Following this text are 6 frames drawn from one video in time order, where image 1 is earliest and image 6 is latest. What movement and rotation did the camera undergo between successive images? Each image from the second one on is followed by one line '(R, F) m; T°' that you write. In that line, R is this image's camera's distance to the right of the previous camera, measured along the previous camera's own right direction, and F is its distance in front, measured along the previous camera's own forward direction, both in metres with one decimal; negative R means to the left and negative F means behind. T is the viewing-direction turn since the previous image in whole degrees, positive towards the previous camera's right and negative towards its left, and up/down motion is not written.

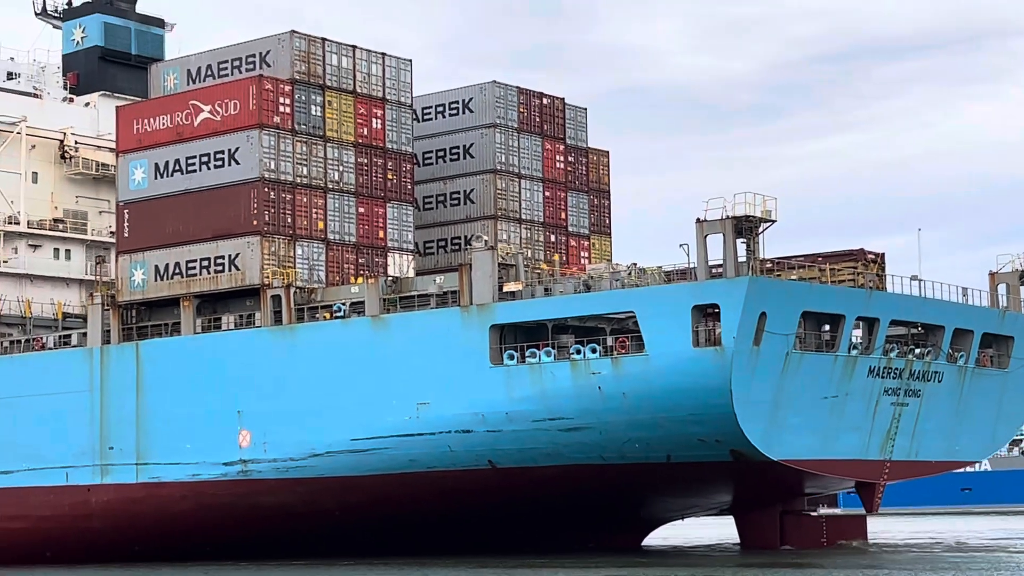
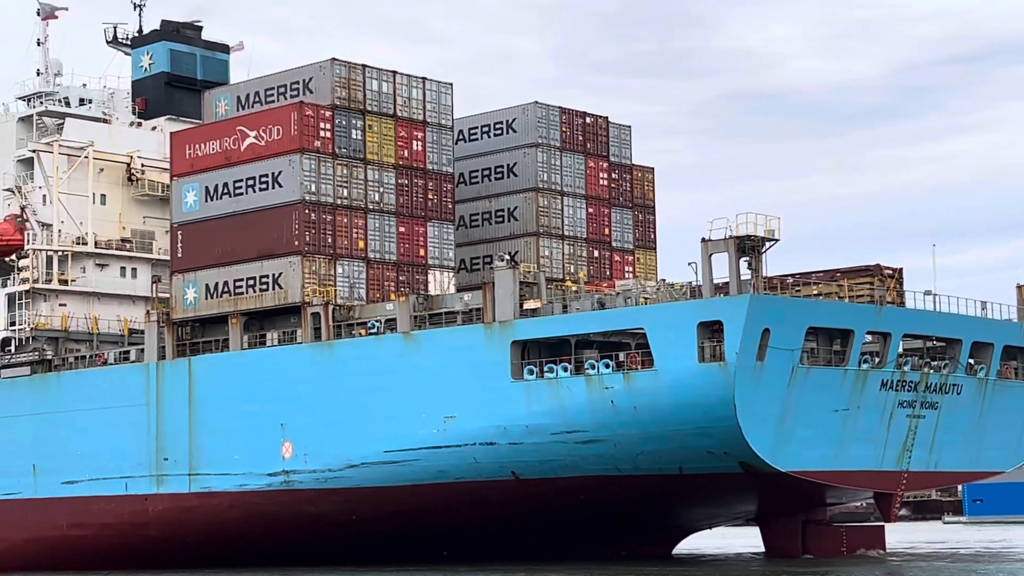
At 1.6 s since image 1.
(+1.3, -0.8) m; -4°
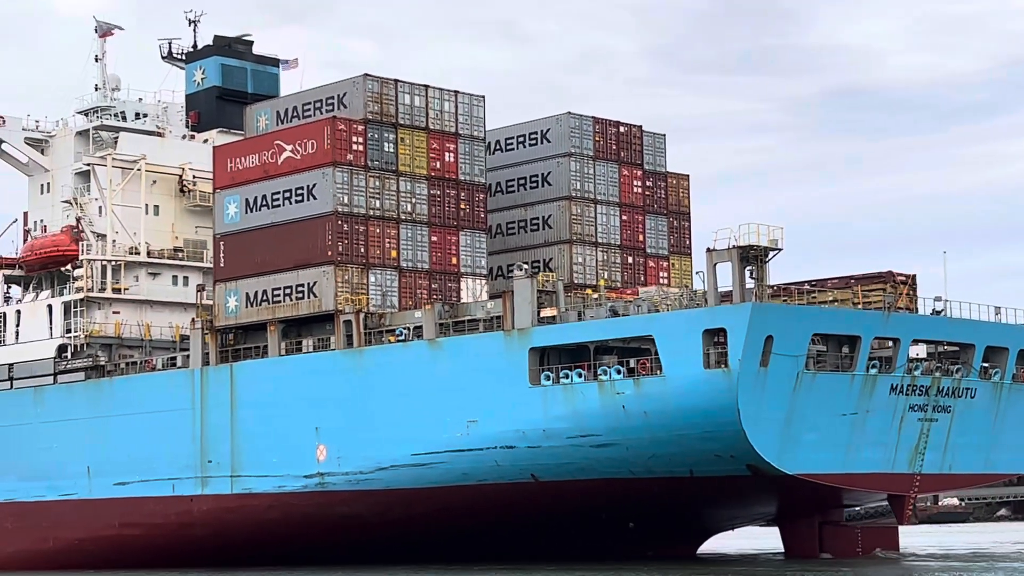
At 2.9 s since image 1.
(+1.0, -0.7) m; -3°
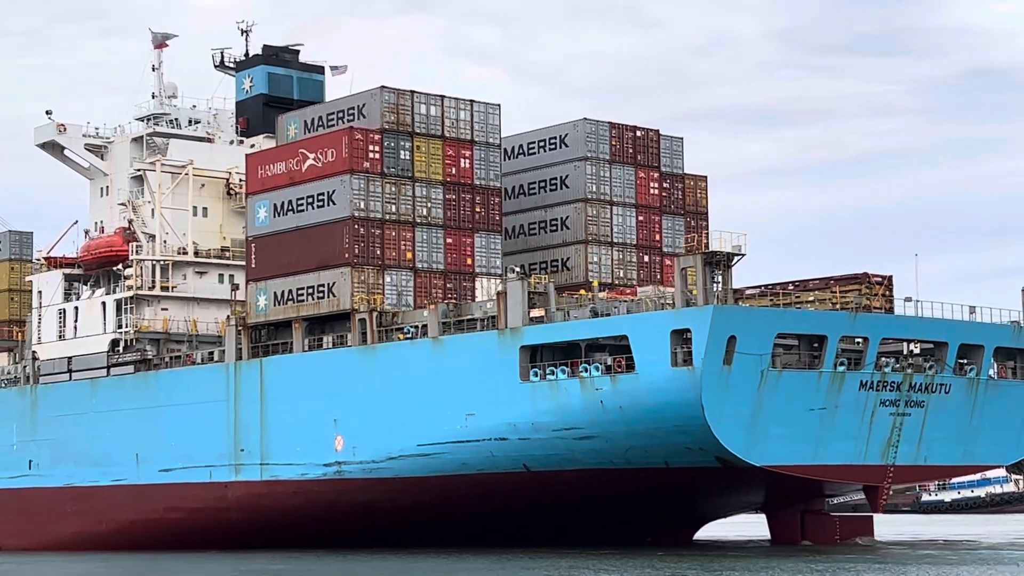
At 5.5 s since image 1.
(+1.8, -1.5) m; -4°
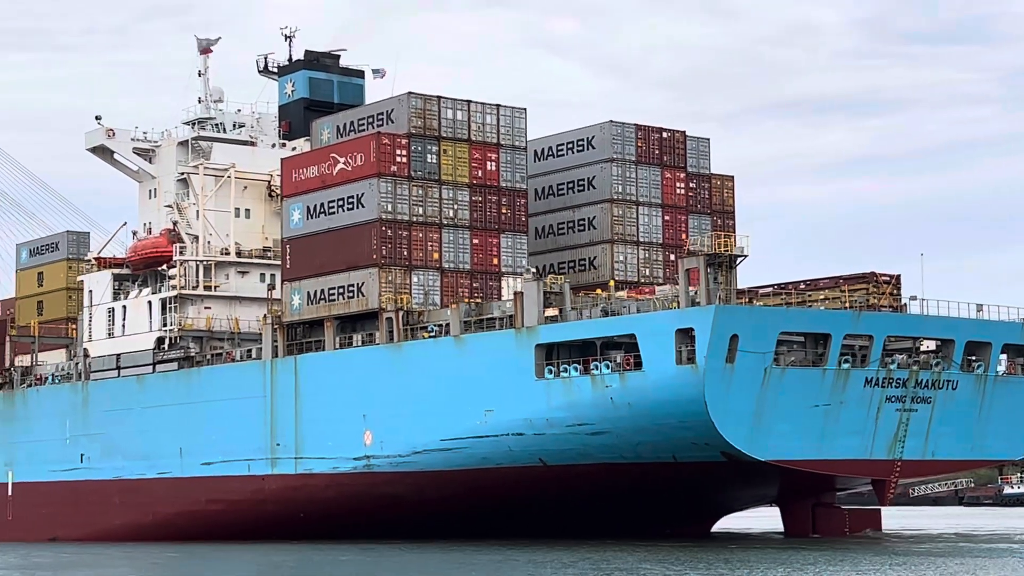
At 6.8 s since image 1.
(+0.9, -0.8) m; -3°
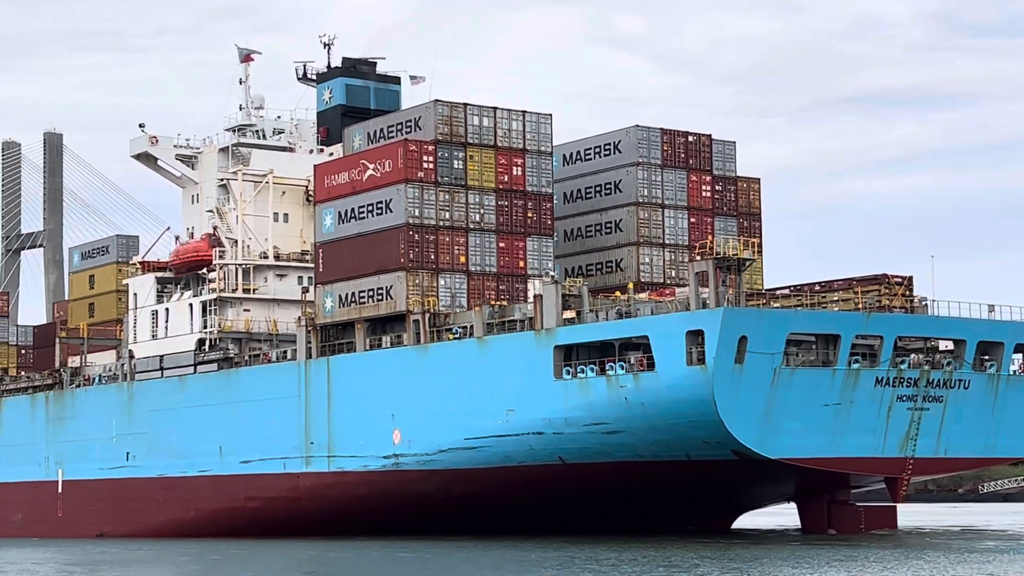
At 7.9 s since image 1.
(+0.7, -0.7) m; -2°
